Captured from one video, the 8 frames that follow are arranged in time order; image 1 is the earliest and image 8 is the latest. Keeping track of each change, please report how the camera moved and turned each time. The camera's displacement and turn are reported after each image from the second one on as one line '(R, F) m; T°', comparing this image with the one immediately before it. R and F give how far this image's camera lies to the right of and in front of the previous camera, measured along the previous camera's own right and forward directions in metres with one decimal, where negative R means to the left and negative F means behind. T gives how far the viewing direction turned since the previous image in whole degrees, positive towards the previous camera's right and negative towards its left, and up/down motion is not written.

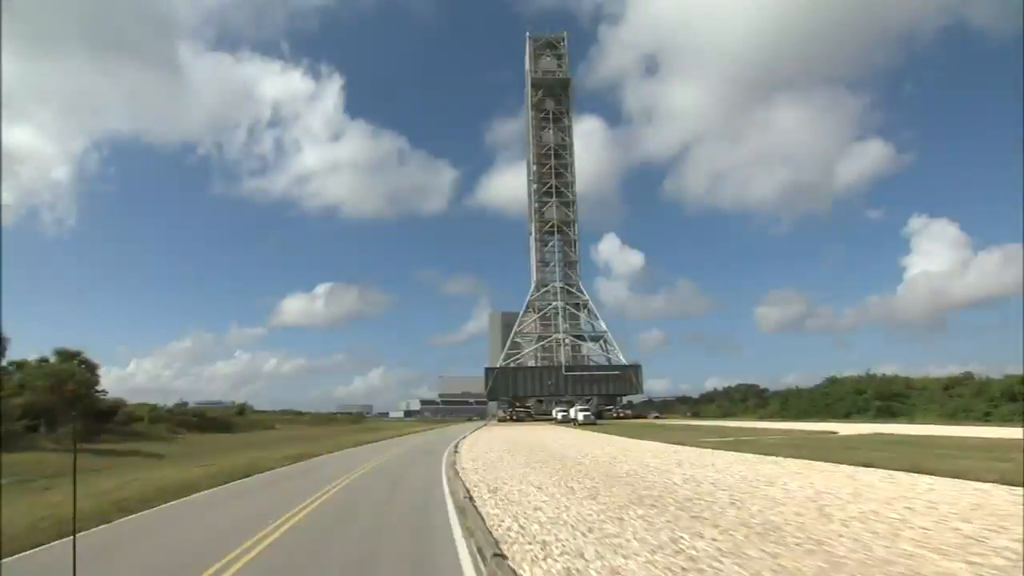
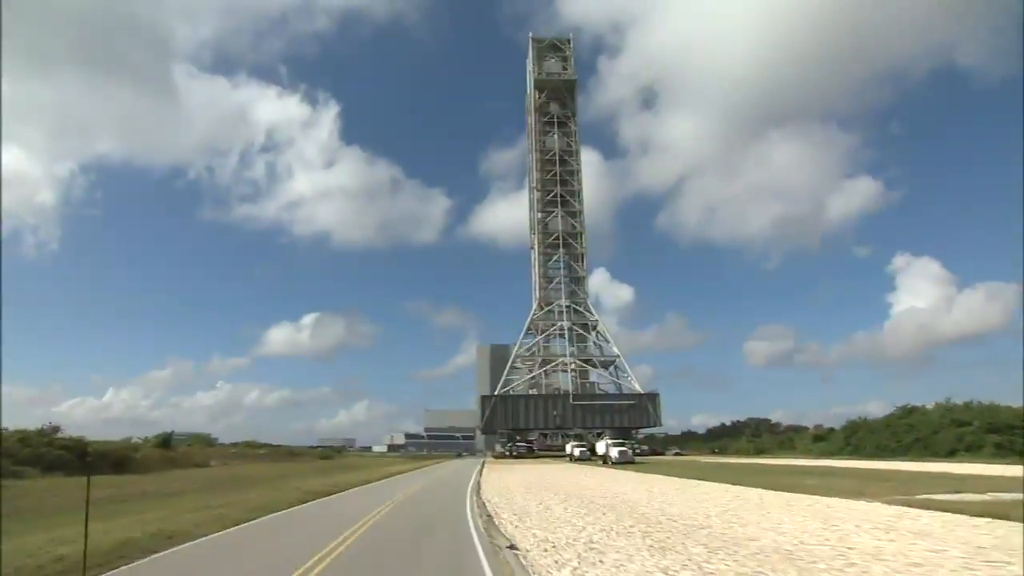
(-1.6, +12.4) m; +1°
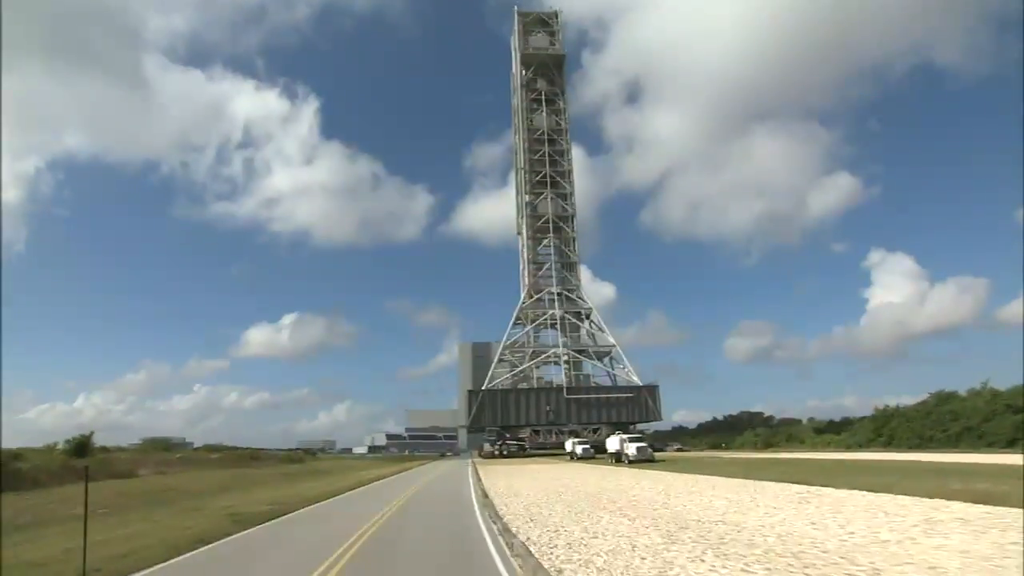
(-0.8, +7.1) m; +1°
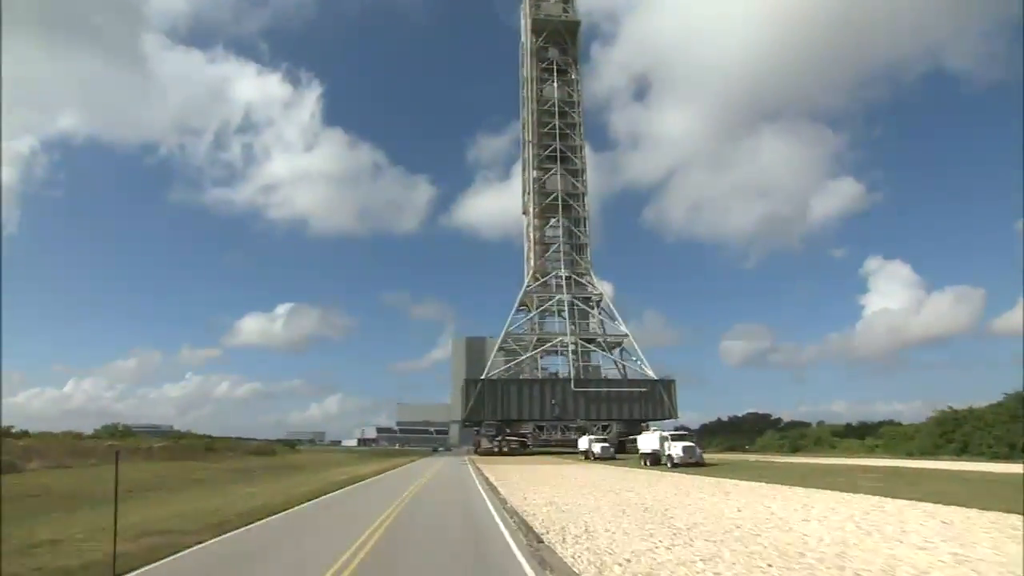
(-0.8, +8.0) m; 0°
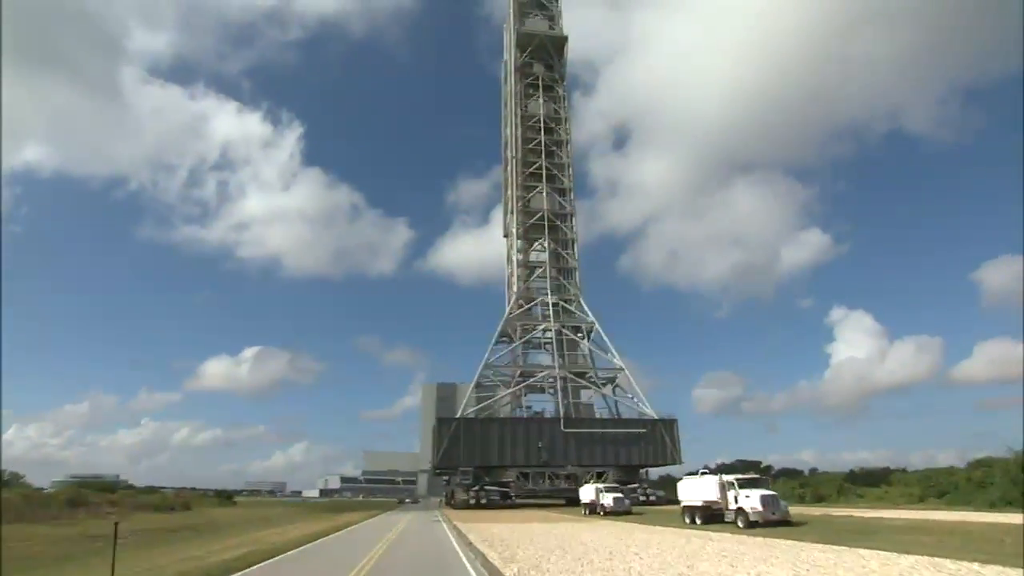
(-0.8, +10.4) m; +2°
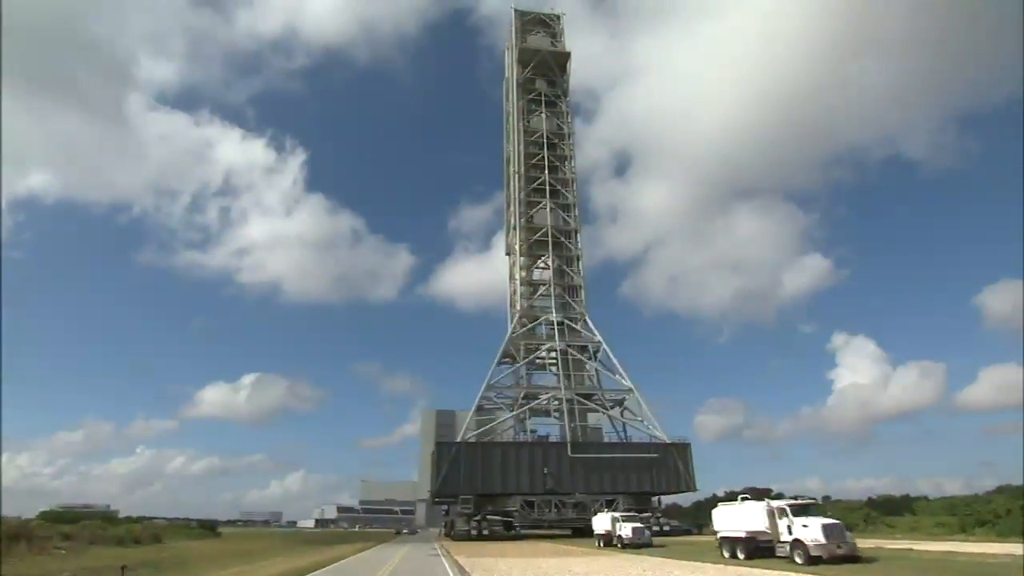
(-0.3, +3.6) m; 0°
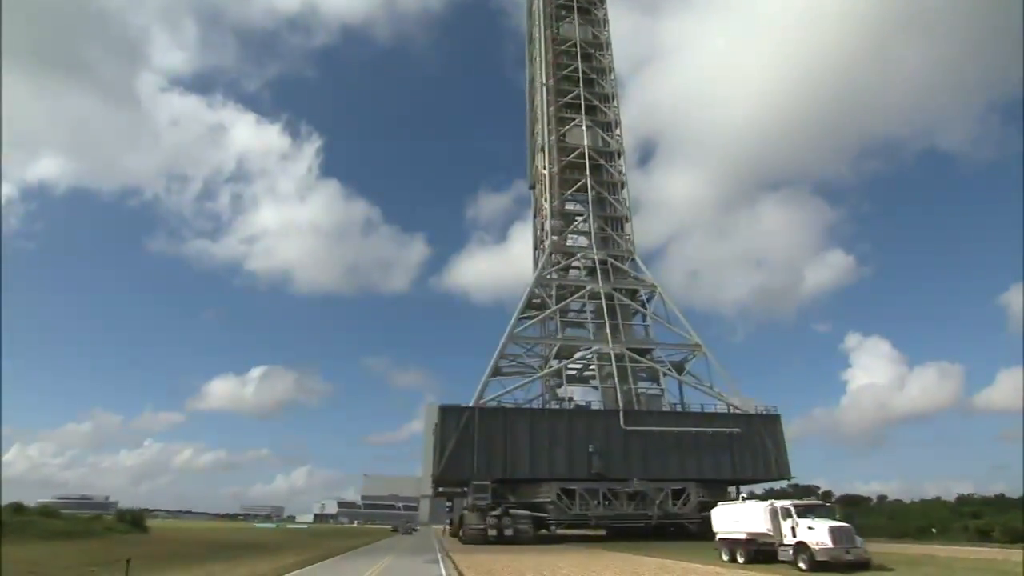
(-1.1, +16.9) m; -1°
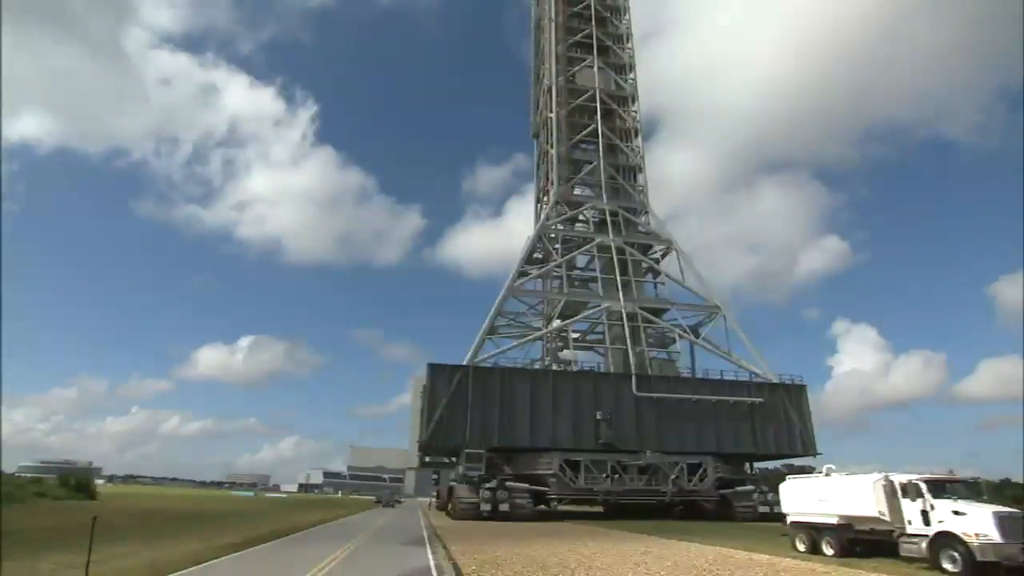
(-0.4, +5.3) m; 0°
